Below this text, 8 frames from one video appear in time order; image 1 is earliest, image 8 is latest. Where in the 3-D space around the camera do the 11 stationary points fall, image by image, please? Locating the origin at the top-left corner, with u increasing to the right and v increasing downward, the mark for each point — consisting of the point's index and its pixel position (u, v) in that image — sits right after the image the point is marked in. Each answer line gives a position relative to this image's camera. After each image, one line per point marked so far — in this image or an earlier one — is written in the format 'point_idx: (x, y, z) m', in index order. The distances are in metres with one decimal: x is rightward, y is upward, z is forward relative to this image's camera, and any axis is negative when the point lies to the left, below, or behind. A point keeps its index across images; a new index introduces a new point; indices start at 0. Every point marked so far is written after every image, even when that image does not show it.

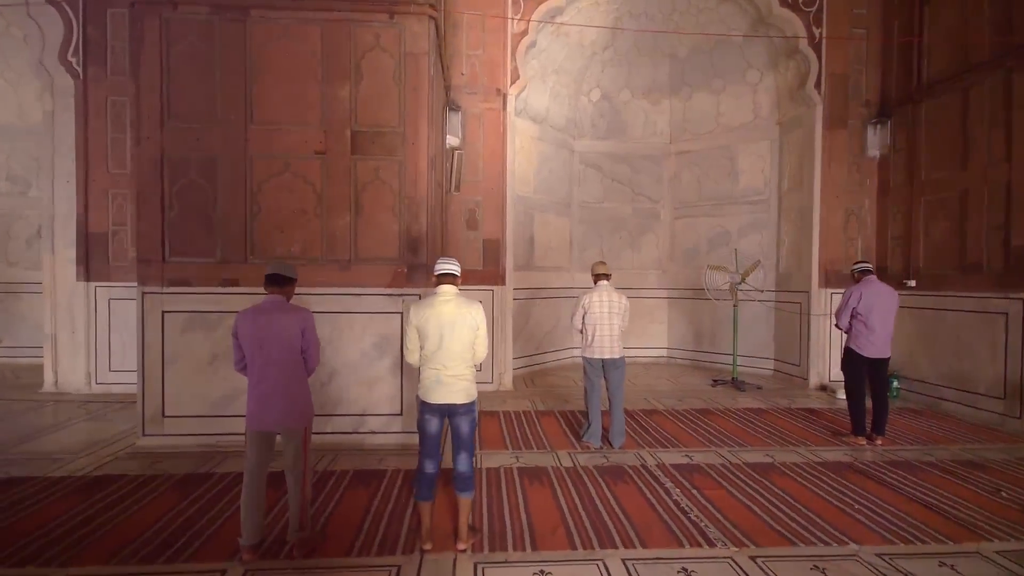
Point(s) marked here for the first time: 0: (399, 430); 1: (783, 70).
0: (-0.9, -1.1, +3.8) m
1: (+3.6, +2.9, +6.5) m
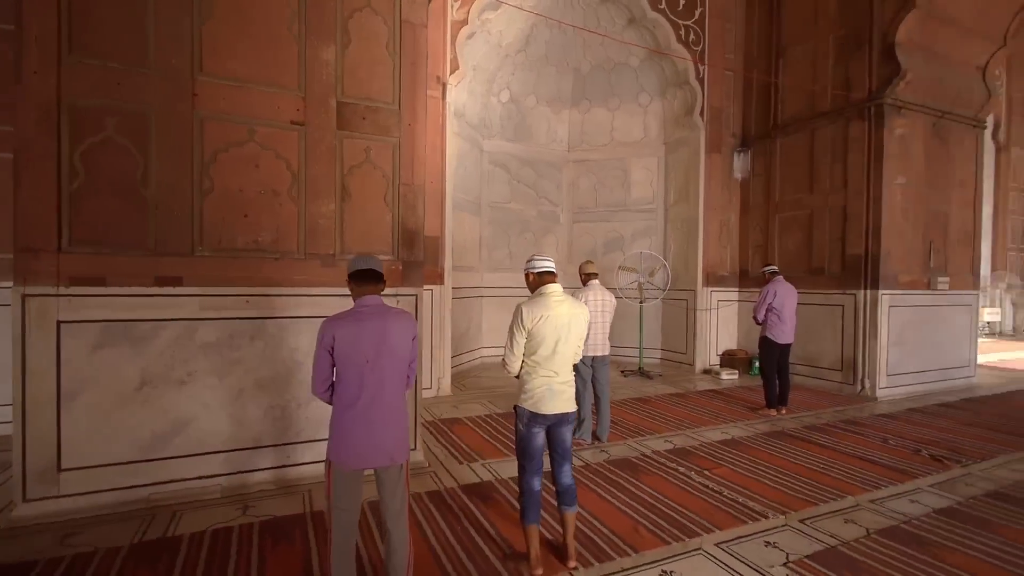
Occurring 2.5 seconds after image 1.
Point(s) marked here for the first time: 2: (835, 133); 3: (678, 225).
0: (-0.8, -1.1, +3.4) m
1: (+2.4, +2.9, +7.4) m
2: (+4.1, +2.0, +6.2) m
3: (+2.5, +1.0, +7.5) m
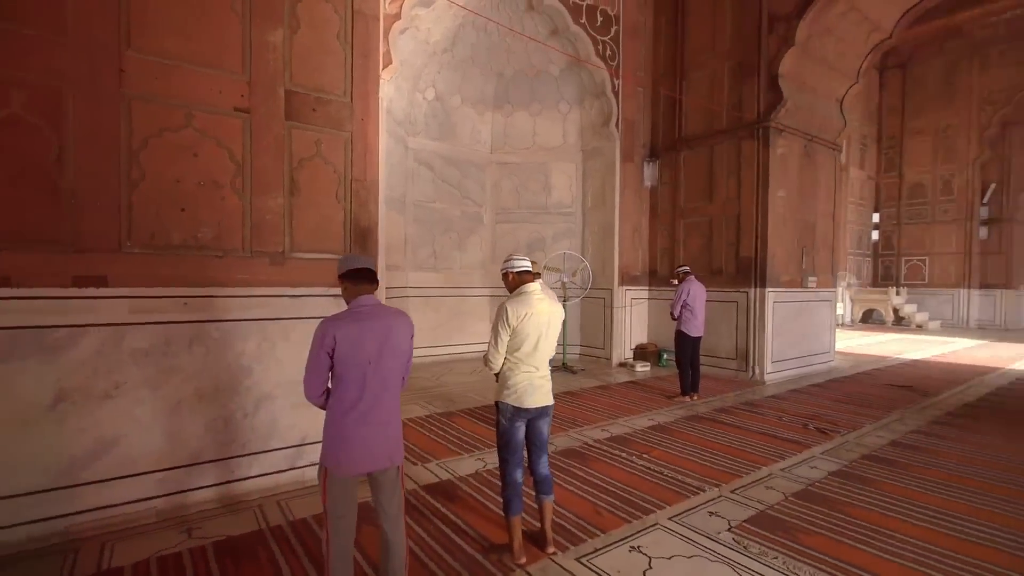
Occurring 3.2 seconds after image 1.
0: (-1.1, -1.1, +3.2) m
1: (+1.2, +3.0, +7.9) m
2: (+3.2, +2.0, +7.0) m
3: (+1.4, +1.0, +7.9) m
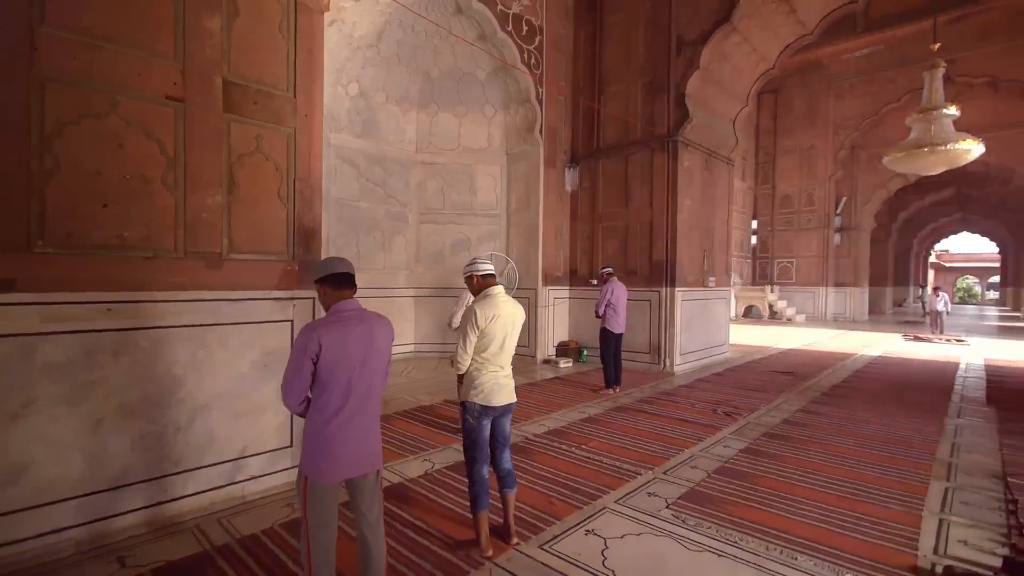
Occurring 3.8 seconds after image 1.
0: (-1.4, -1.1, +3.1) m
1: (0.0, +3.0, +8.1) m
2: (+2.1, +2.0, +7.6) m
3: (+0.1, +1.0, +8.2) m
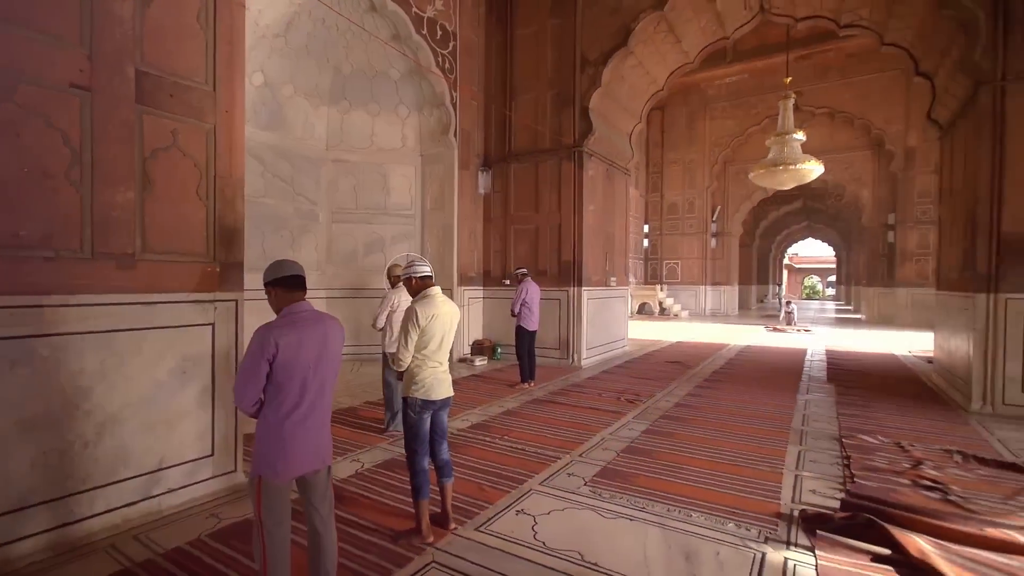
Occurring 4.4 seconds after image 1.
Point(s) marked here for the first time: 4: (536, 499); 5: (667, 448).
0: (-1.9, -1.2, +3.0) m
1: (-1.4, +3.0, +8.2) m
2: (+0.7, +2.0, +8.0) m
3: (-1.3, +1.0, +8.3) m
4: (+0.2, -1.4, +3.1) m
5: (+1.3, -1.4, +4.1) m
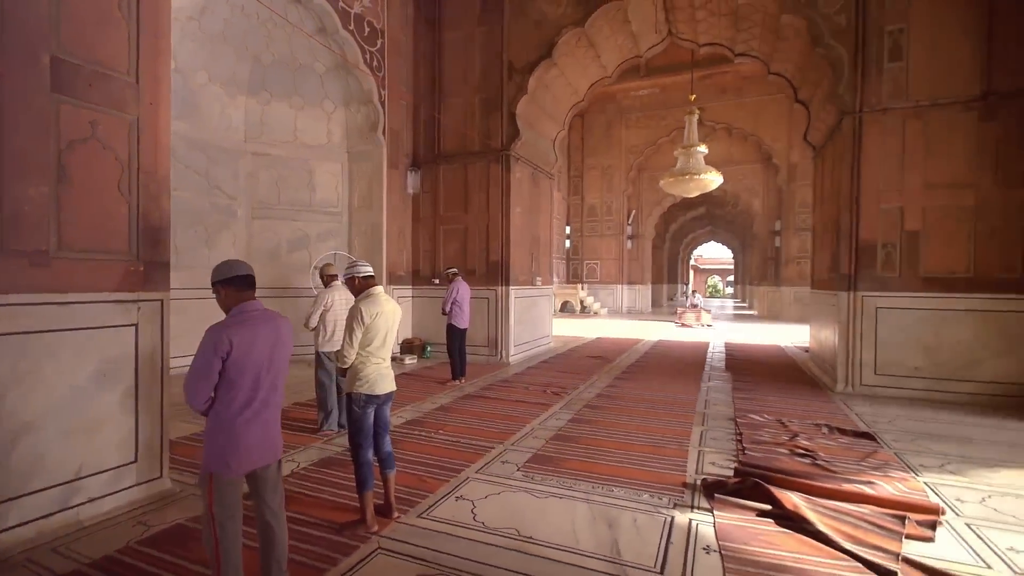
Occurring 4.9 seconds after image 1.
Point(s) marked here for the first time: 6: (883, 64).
0: (-2.2, -1.2, +2.9) m
1: (-2.6, +3.0, +8.0) m
2: (-0.5, +2.0, +8.3) m
3: (-2.5, +1.0, +8.1) m
4: (-0.3, -1.4, +3.3) m
5: (+0.7, -1.4, +4.5) m
6: (+4.6, +2.8, +6.0) m
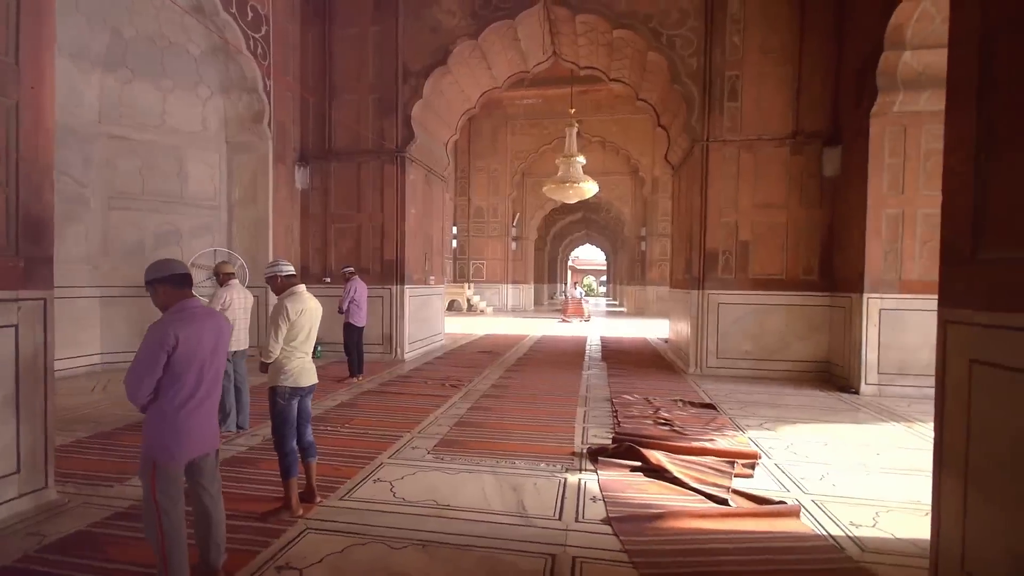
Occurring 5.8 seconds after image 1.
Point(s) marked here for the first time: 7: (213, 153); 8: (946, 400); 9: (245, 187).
0: (-2.7, -1.1, +2.6) m
1: (-4.4, +3.0, +7.6) m
2: (-2.4, +2.0, +8.3) m
3: (-4.3, +1.0, +7.7) m
4: (-0.9, -1.3, +3.6) m
5: (-0.2, -1.3, +5.0) m
6: (+3.2, +2.8, +7.3) m
7: (-4.7, +2.1, +7.6) m
8: (+1.9, -0.5, +2.1) m
9: (-4.2, +1.6, +7.7) m
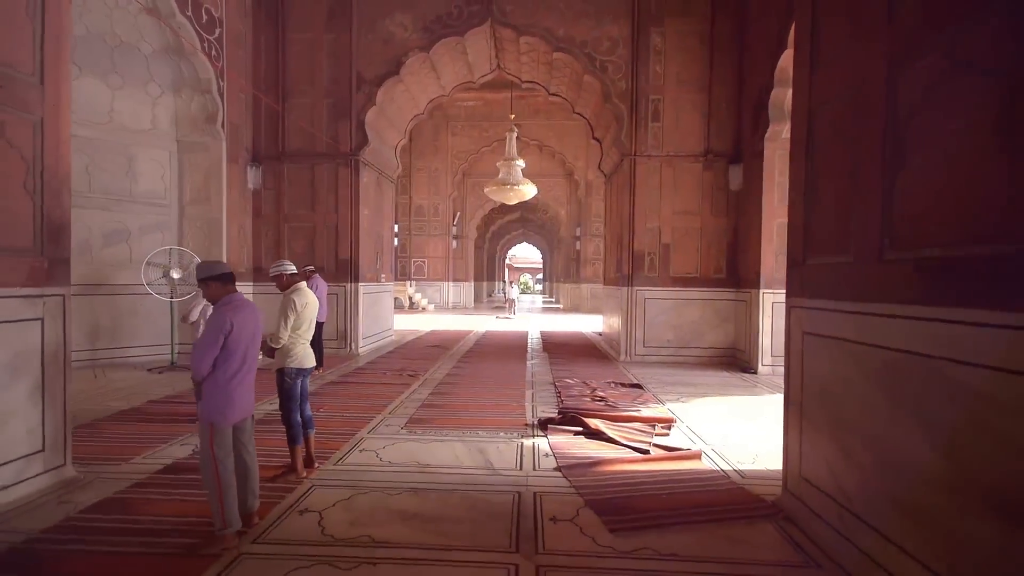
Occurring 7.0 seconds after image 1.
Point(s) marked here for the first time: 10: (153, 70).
0: (-2.9, -1.1, +3.0) m
1: (-5.2, +3.0, +7.6) m
2: (-3.3, +2.1, +8.6) m
3: (-5.1, +1.1, +7.8) m
4: (-1.2, -1.3, +4.1) m
5: (-0.7, -1.3, +5.6) m
6: (+2.4, +2.9, +8.3) m
7: (-5.5, +2.2, +7.6) m
8: (+1.8, -0.5, +3.1) m
9: (-5.1, +1.6, +7.8) m
10: (-5.5, +3.3, +7.4) m
